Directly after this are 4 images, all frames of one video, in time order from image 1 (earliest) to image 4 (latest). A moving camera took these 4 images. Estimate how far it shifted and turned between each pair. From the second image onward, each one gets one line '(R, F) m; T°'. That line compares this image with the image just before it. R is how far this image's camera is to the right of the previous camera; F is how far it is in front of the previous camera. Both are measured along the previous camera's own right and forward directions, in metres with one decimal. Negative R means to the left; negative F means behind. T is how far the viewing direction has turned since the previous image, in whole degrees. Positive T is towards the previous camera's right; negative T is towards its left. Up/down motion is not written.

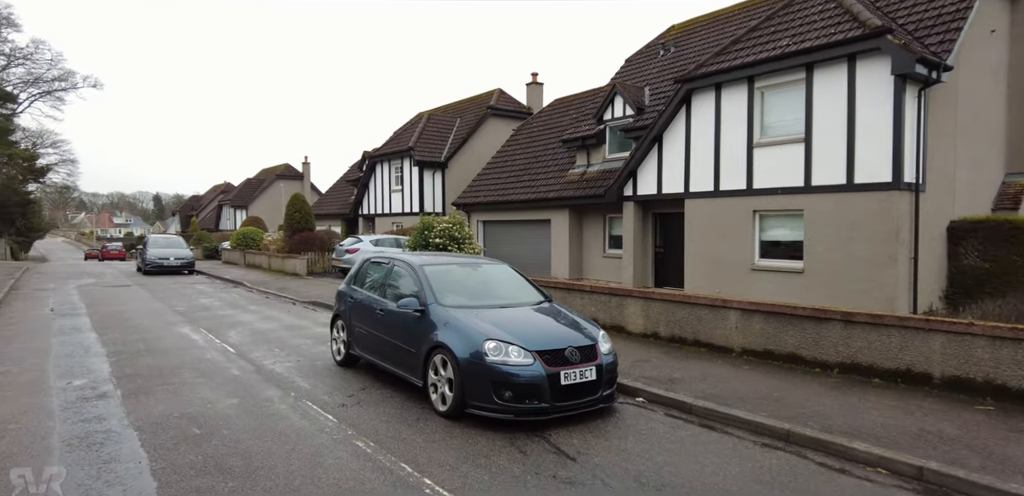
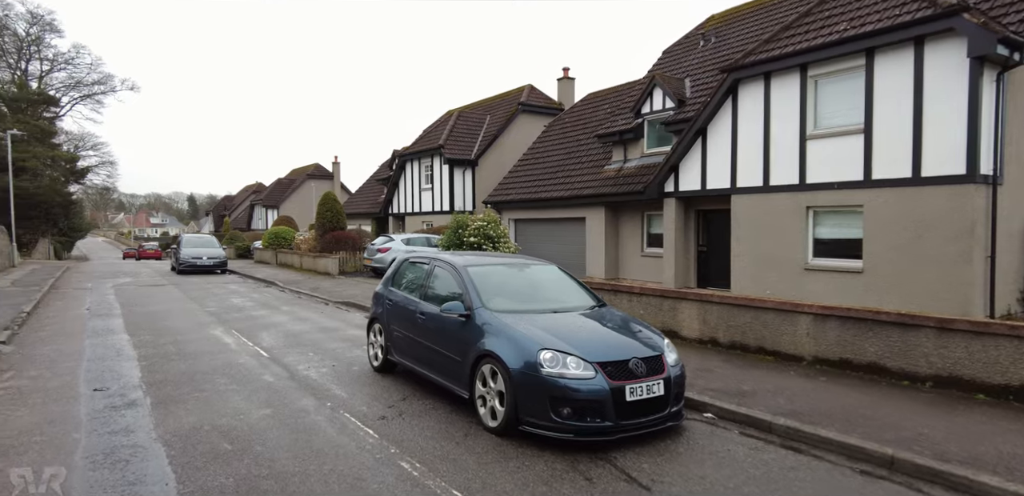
(-0.2, +0.4) m; -3°
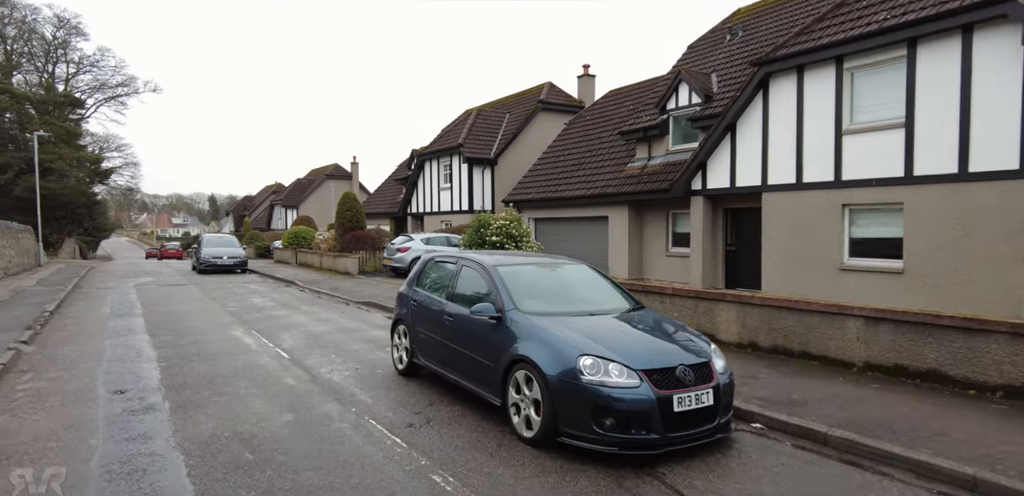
(-0.1, +0.3) m; -2°
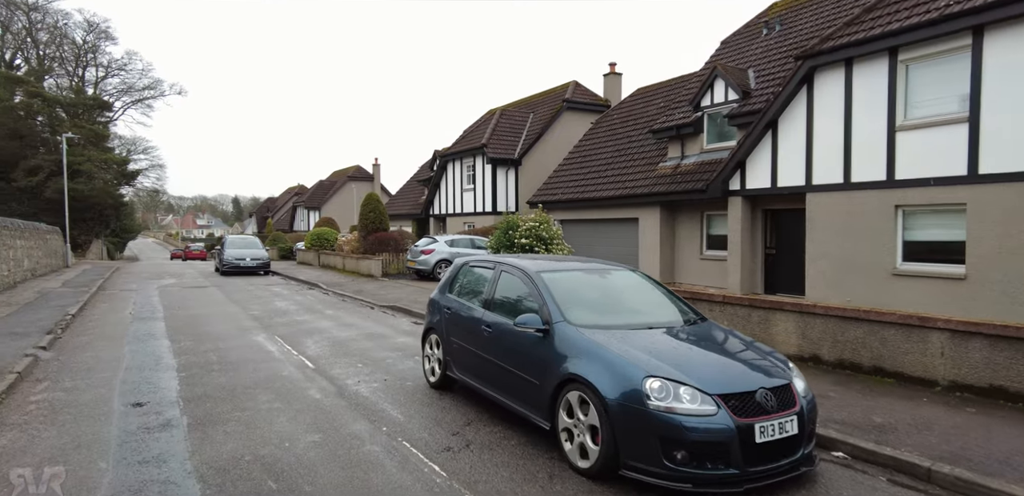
(-0.2, +0.4) m; -2°
